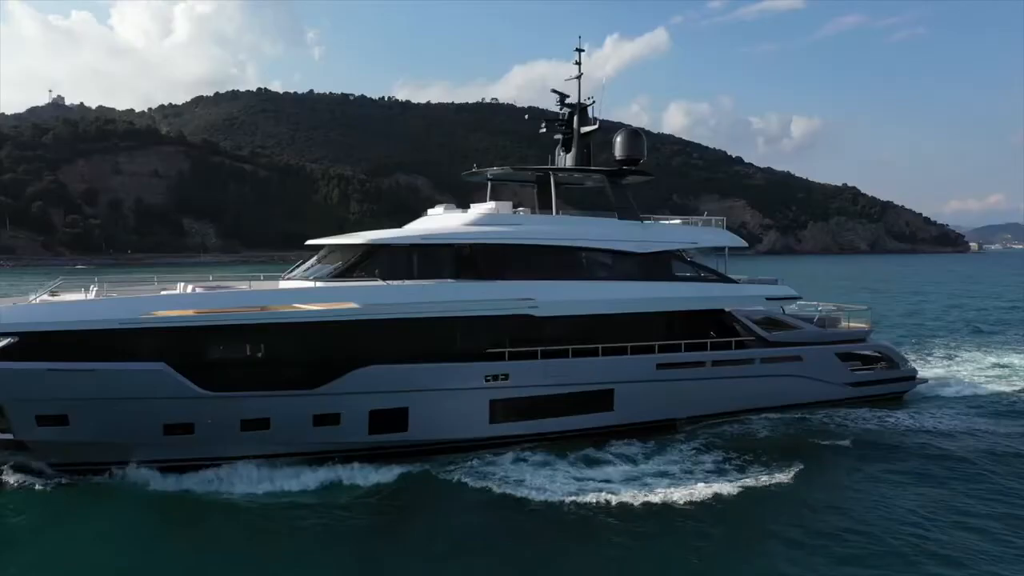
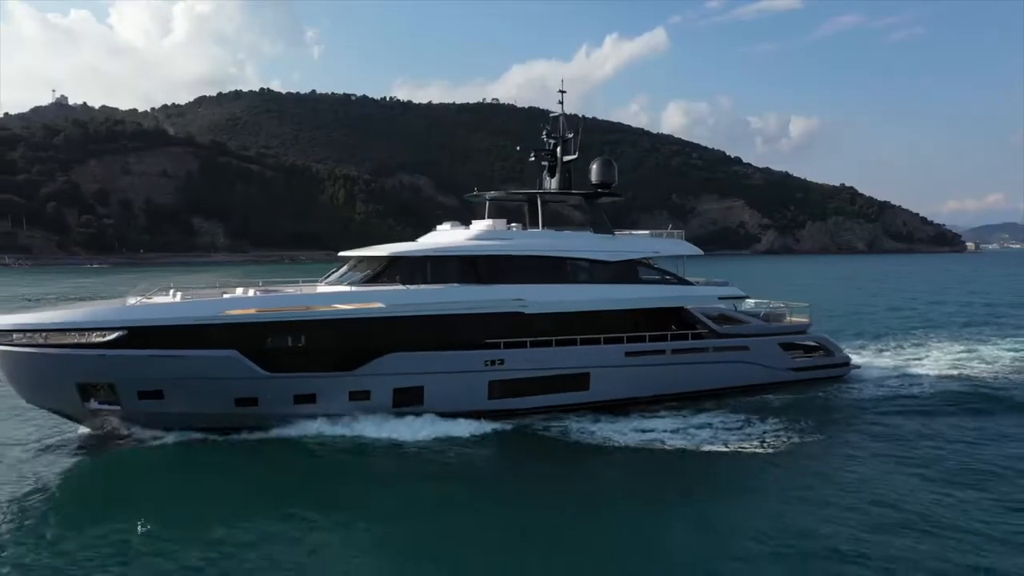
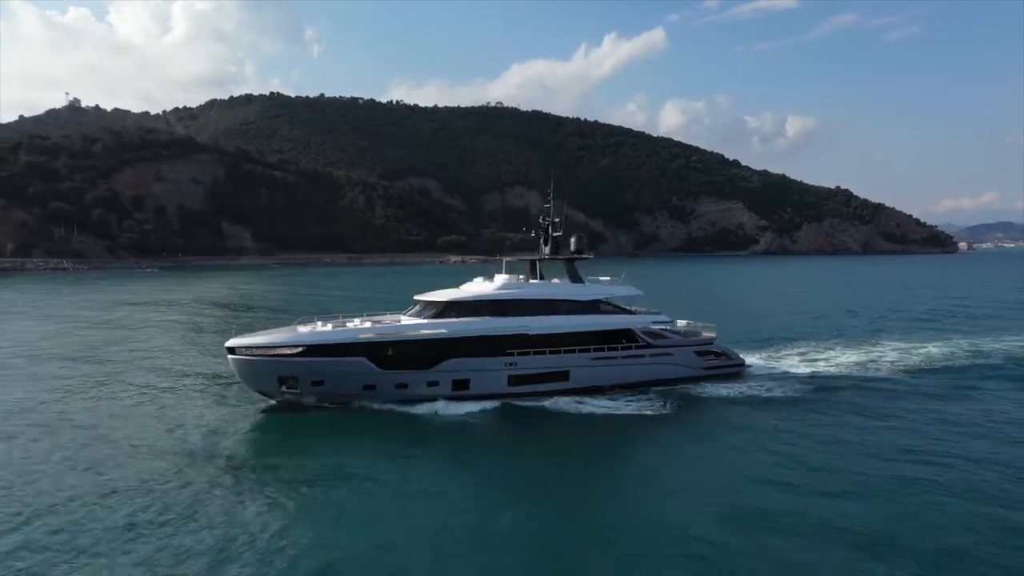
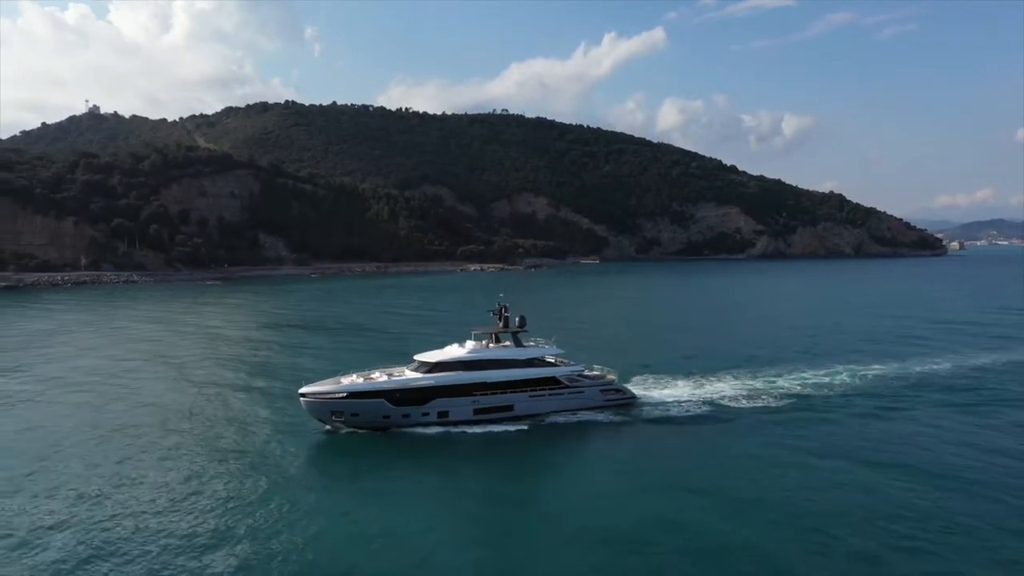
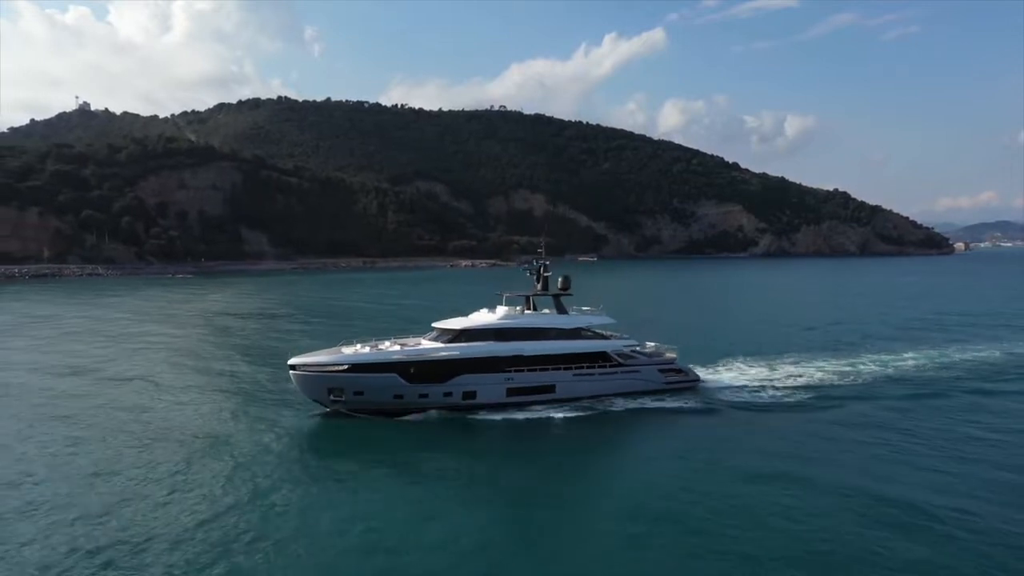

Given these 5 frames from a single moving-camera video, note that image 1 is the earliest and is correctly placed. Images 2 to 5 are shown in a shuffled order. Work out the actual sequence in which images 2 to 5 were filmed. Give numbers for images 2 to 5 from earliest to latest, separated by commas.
2, 3, 5, 4
